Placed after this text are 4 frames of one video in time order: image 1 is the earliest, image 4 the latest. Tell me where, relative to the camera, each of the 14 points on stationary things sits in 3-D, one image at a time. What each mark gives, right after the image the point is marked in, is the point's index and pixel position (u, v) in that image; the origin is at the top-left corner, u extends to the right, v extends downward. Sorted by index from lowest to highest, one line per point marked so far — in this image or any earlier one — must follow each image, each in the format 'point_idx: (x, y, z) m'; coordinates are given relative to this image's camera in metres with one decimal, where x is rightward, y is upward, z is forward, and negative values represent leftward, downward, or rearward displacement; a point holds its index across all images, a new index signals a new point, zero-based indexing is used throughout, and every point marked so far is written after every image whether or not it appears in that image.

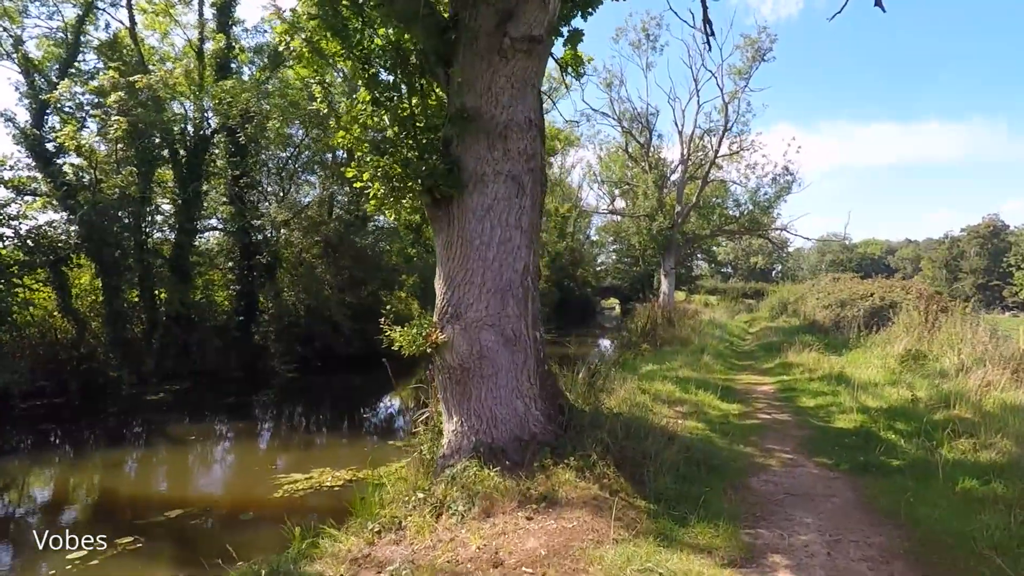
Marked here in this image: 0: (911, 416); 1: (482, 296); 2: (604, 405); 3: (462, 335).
0: (+4.4, -1.4, +5.9) m
1: (-0.3, -0.1, +4.5) m
2: (+1.0, -1.3, +5.9) m
3: (-0.4, -0.4, +4.4) m
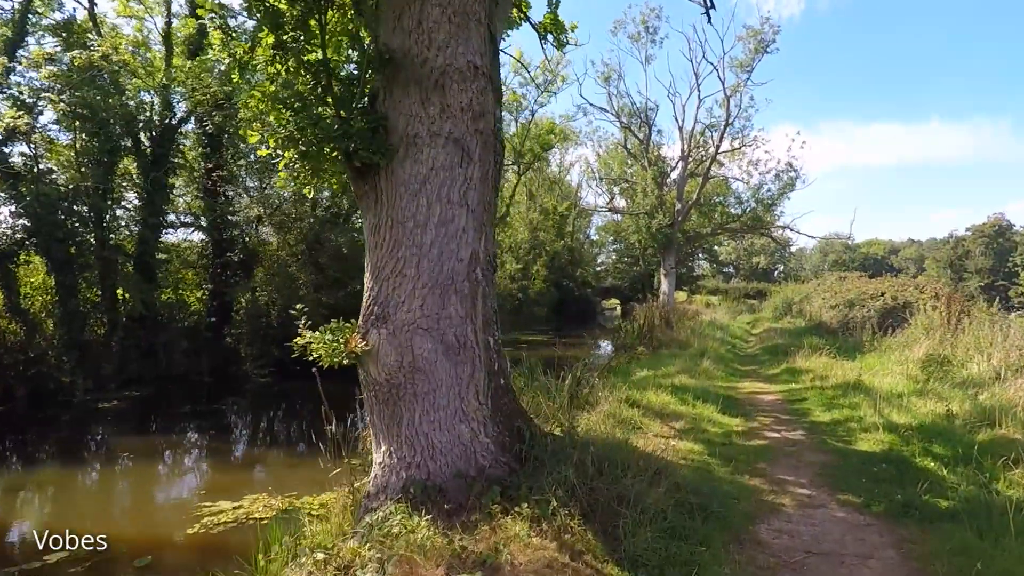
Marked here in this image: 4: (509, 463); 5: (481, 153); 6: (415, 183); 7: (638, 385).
0: (+4.0, -1.4, +4.9) m
1: (-0.6, 0.0, +3.5) m
2: (+0.7, -1.3, +5.0) m
3: (-0.8, -0.4, +3.5) m
4: (0.0, -1.2, +3.5) m
5: (-0.2, +0.9, +3.6) m
6: (-0.6, +0.7, +3.5) m
7: (+1.9, -1.5, +8.0) m
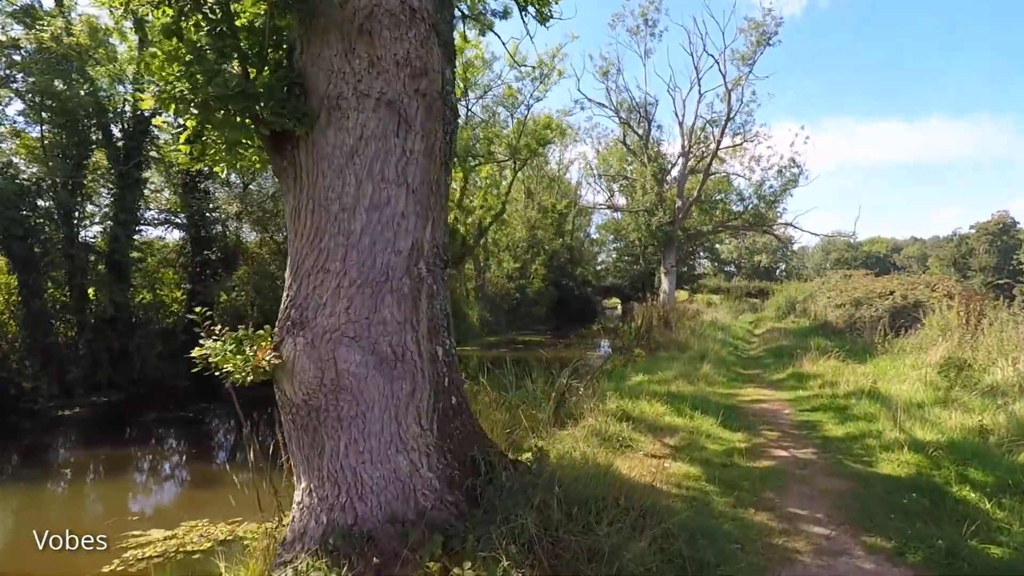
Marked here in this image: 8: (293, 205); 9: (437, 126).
0: (+3.8, -1.3, +4.2) m
1: (-0.9, 0.0, +2.8) m
2: (+0.4, -1.3, +4.3) m
3: (-1.1, -0.3, +2.8) m
4: (-0.3, -1.1, +2.9) m
5: (-0.5, +0.9, +2.9) m
6: (-0.9, +0.7, +2.8) m
7: (+1.6, -1.4, +7.4) m
8: (-1.2, +0.5, +3.0) m
9: (-0.4, +0.9, +3.0) m
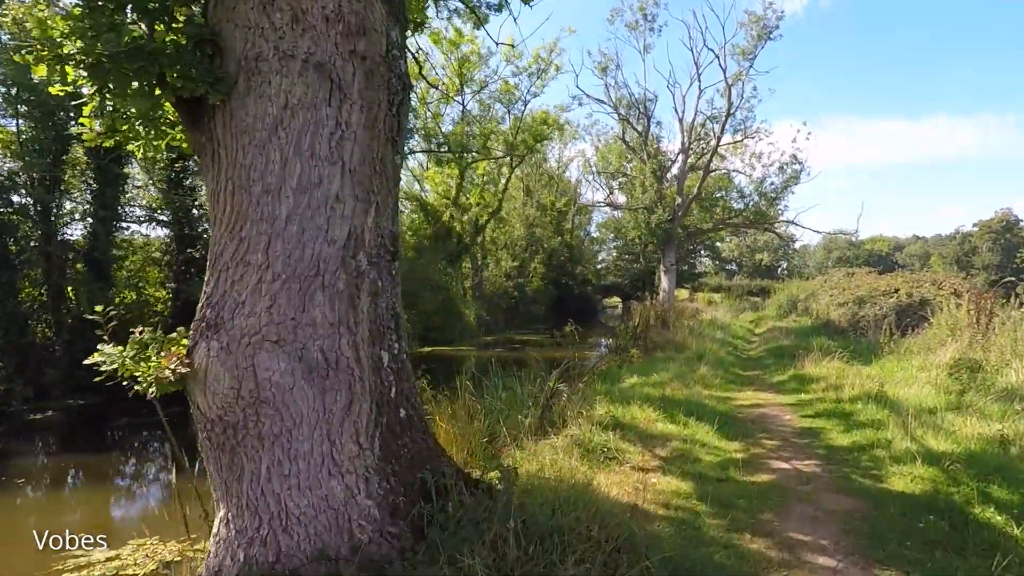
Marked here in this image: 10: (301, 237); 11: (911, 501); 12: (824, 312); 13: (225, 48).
0: (+3.5, -1.3, +3.8) m
1: (-1.1, 0.0, +2.4) m
2: (+0.2, -1.2, +3.9) m
3: (-1.3, -0.3, +2.4) m
4: (-0.5, -1.1, +2.4) m
5: (-0.7, +0.9, +2.5) m
6: (-1.1, +0.7, +2.4) m
7: (+1.4, -1.4, +6.9) m
8: (-1.5, +0.5, +2.6) m
9: (-0.6, +0.9, +2.6) m
10: (-1.0, +0.2, +2.4) m
11: (+2.7, -1.4, +3.6) m
12: (+10.3, -0.8, +17.6) m
13: (-1.3, +1.1, +2.4) m
